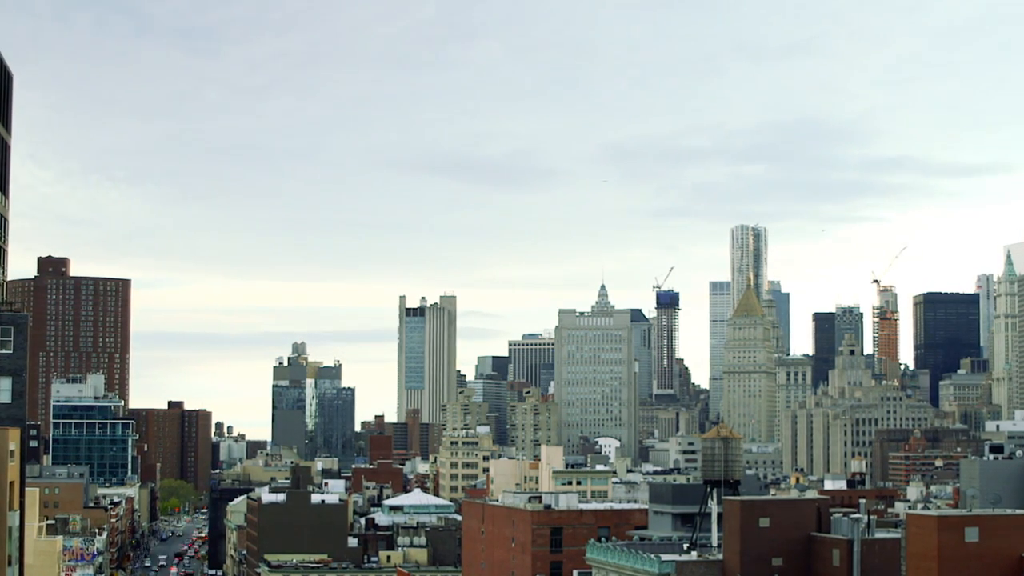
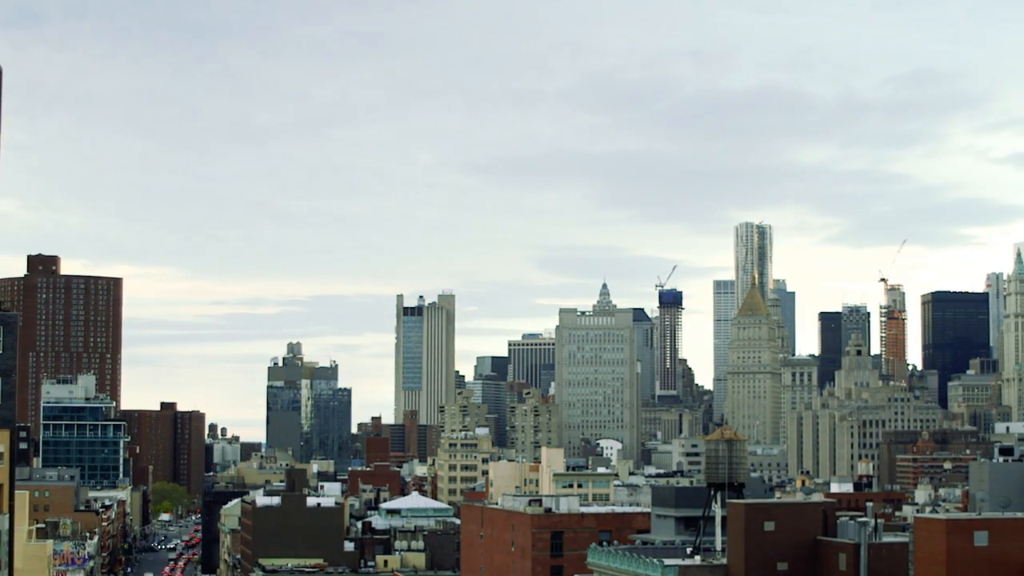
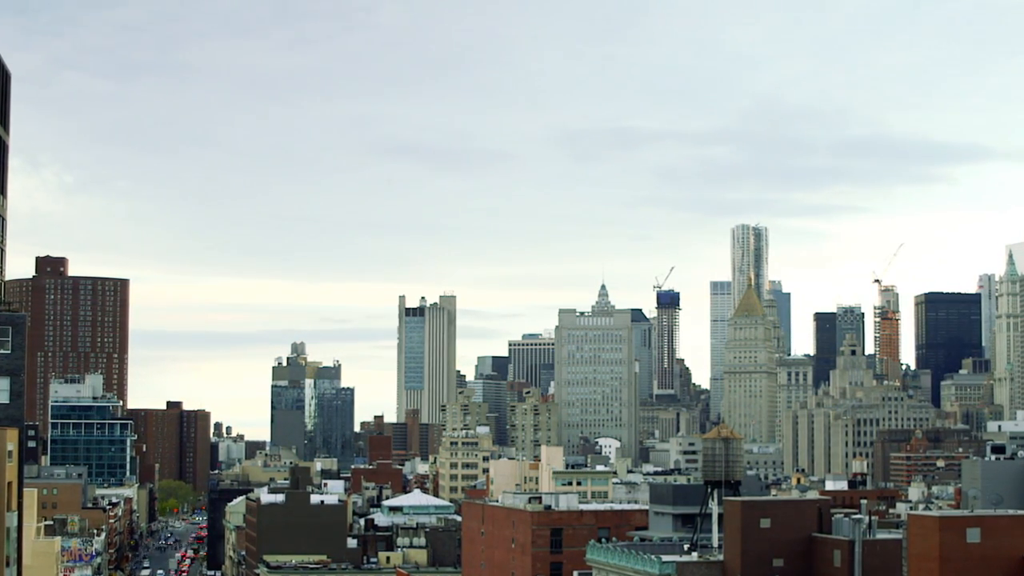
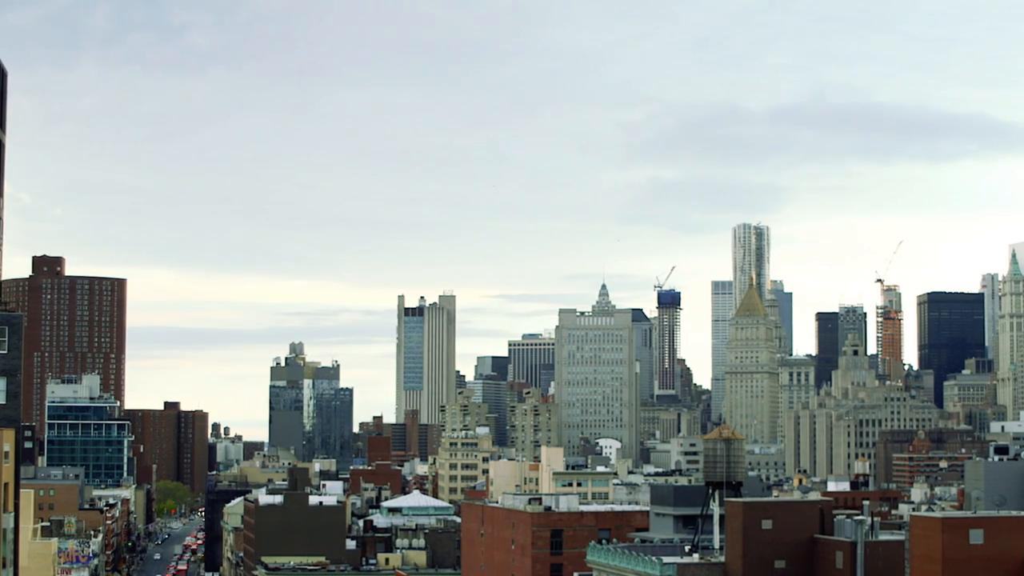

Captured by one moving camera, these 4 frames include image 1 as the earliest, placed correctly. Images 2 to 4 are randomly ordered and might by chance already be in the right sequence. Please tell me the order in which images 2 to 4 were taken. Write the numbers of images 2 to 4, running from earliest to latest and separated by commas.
3, 4, 2
